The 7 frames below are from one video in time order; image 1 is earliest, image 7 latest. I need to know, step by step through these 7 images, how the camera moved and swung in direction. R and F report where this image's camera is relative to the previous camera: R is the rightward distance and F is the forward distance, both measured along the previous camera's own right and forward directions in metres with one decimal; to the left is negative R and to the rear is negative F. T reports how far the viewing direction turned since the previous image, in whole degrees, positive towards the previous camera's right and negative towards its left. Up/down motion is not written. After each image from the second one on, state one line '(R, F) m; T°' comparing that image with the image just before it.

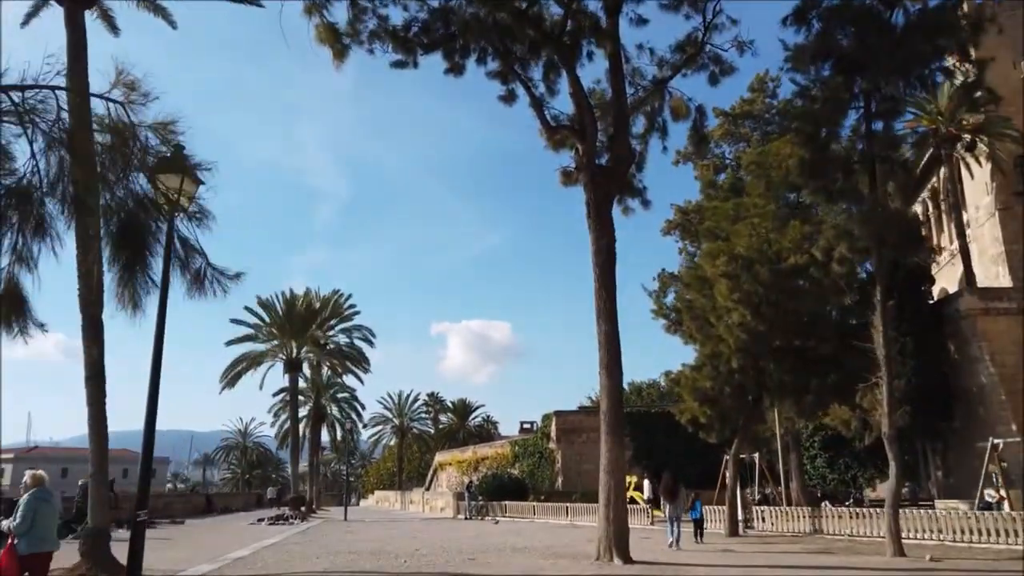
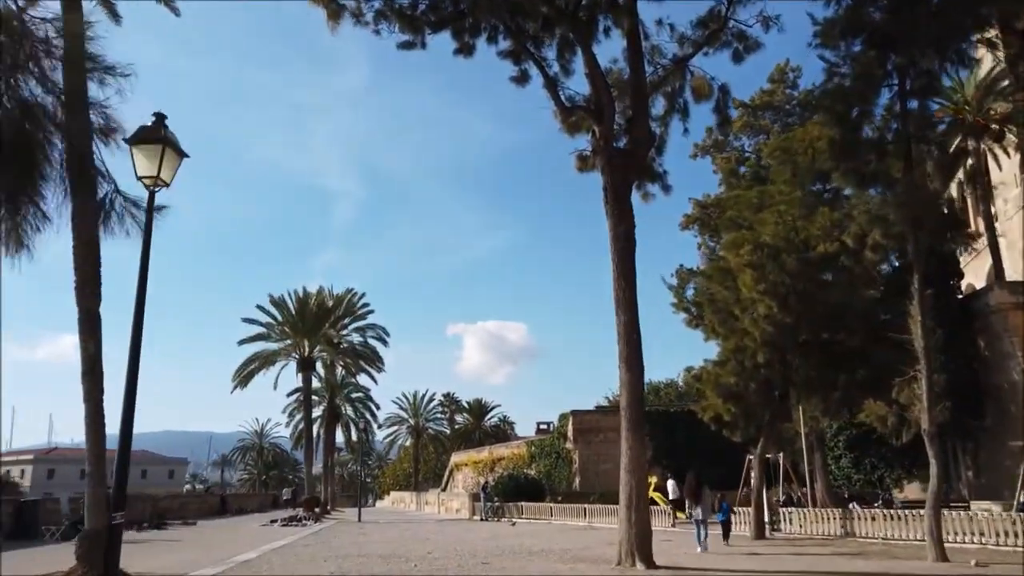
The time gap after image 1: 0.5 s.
(0.0, +0.7) m; -1°
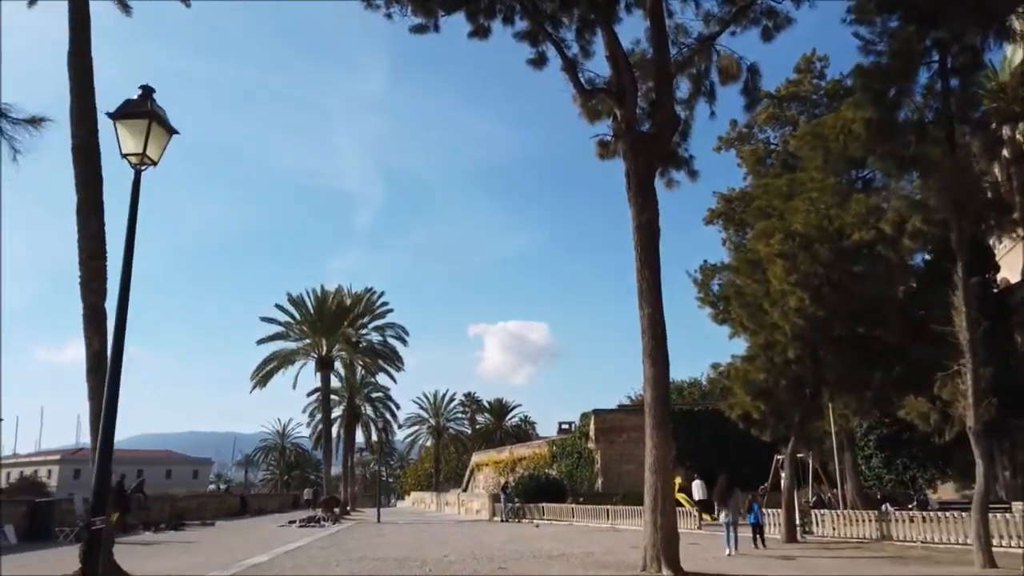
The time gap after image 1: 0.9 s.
(0.0, +0.6) m; -2°
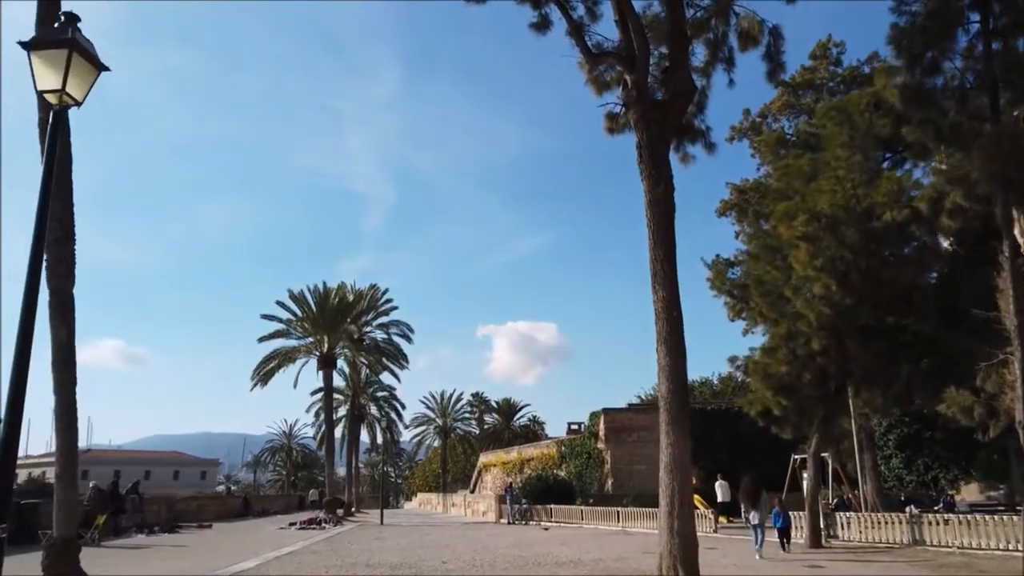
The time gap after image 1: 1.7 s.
(+0.1, +1.1) m; -1°
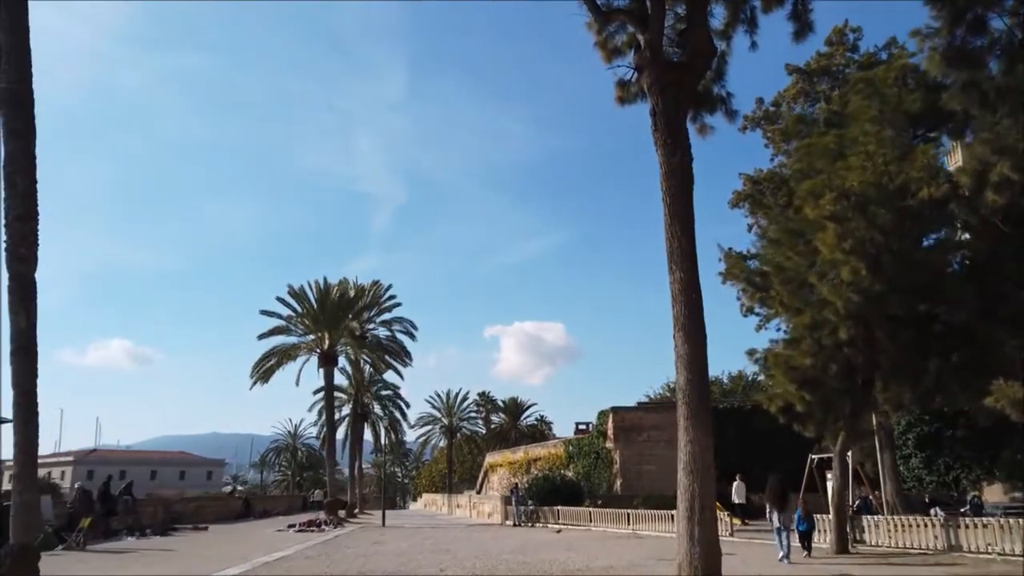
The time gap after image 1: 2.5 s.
(+0.1, +1.1) m; -1°
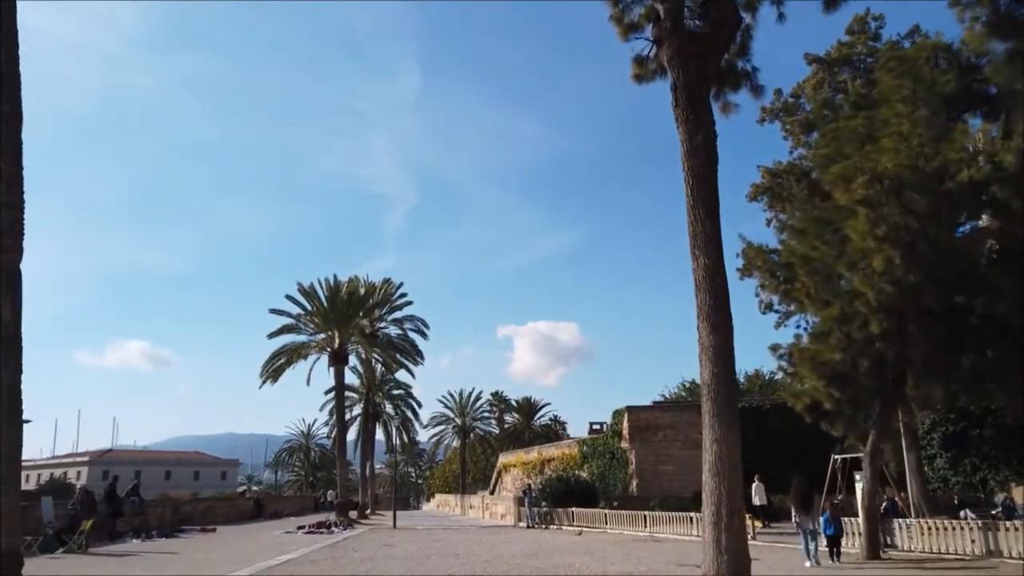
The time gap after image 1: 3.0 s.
(0.0, +0.7) m; -1°
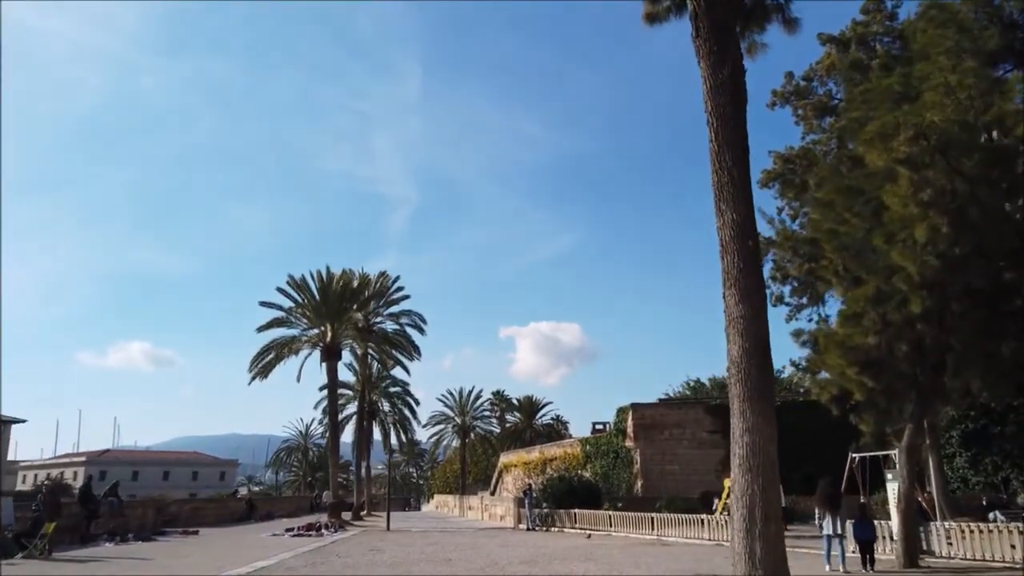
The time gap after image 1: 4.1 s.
(+0.1, +1.6) m; 0°
